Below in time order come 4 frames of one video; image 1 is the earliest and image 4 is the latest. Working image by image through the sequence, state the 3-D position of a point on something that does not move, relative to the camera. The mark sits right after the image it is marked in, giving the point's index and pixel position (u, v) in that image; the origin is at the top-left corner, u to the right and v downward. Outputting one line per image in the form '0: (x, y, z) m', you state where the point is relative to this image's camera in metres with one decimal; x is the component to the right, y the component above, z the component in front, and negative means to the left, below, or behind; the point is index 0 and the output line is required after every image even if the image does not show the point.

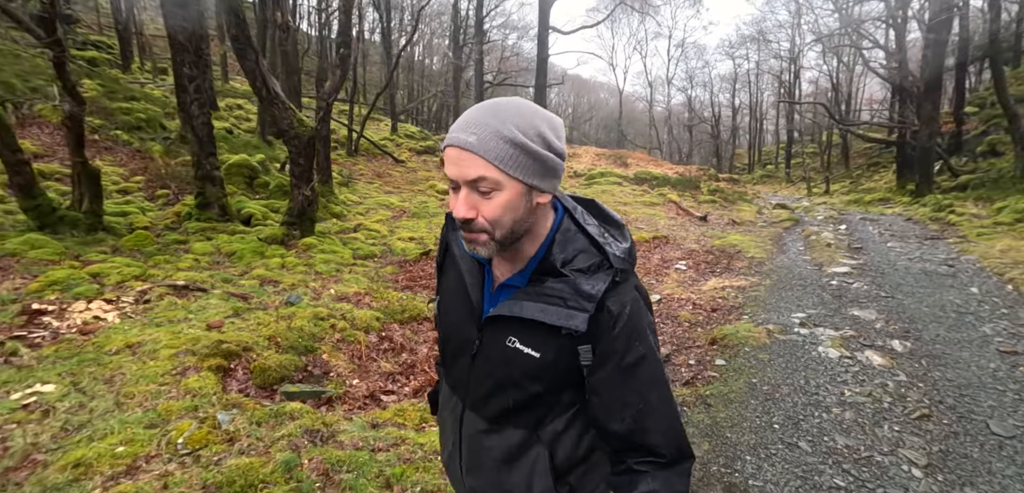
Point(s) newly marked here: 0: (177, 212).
0: (-6.0, +0.6, +8.8) m
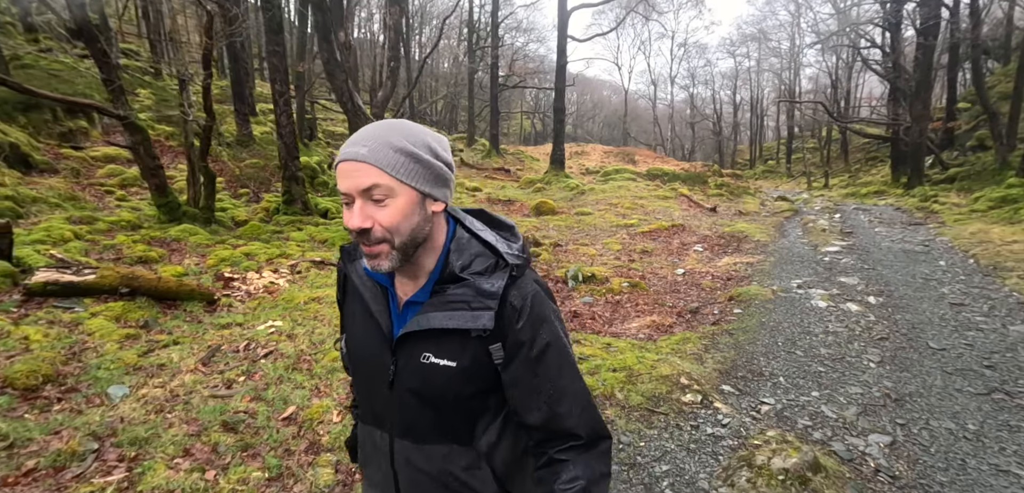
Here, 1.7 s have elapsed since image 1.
0: (-5.2, +0.8, +10.4) m
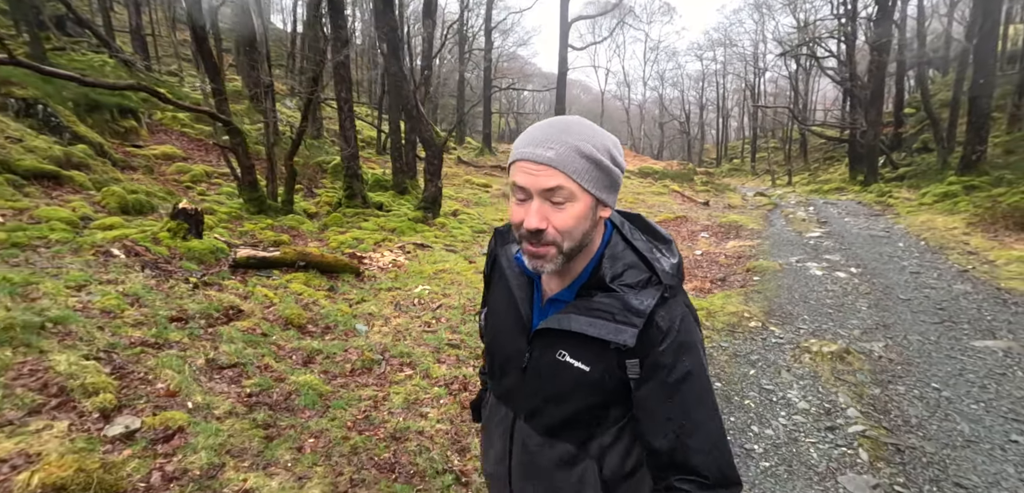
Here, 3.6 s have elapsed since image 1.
0: (-4.3, +1.0, +11.6) m
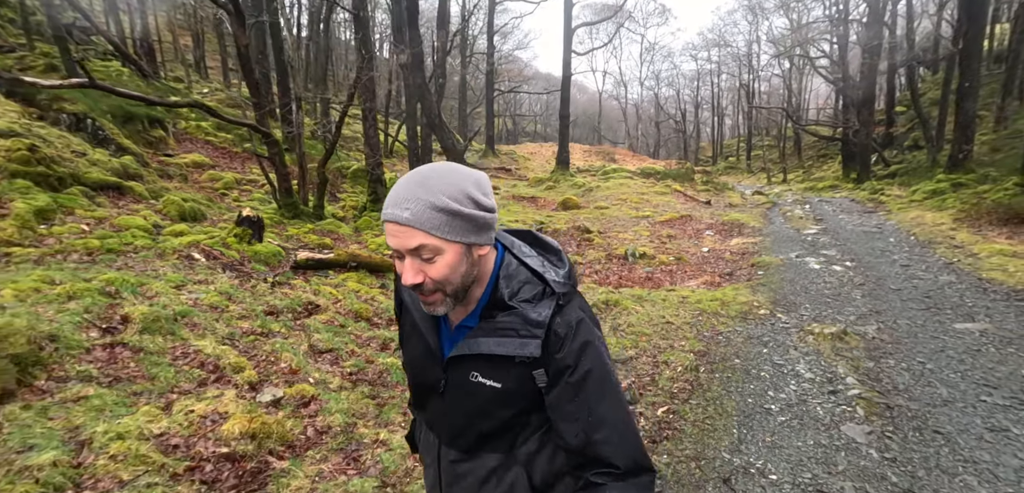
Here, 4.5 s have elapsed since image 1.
0: (-3.9, +1.0, +12.3) m
